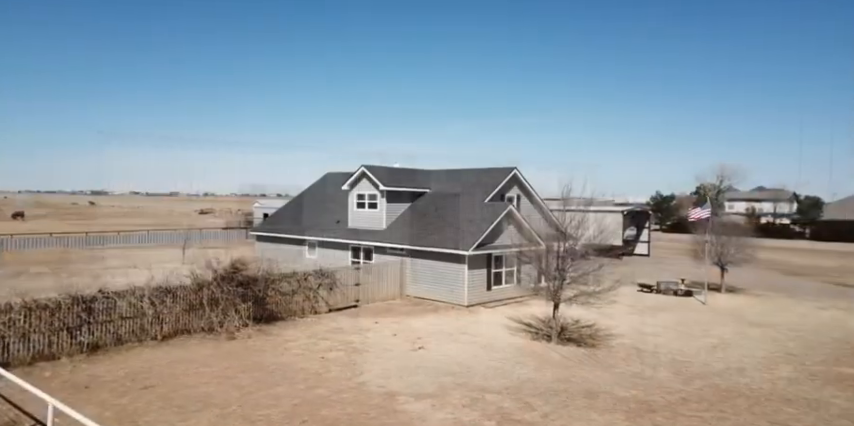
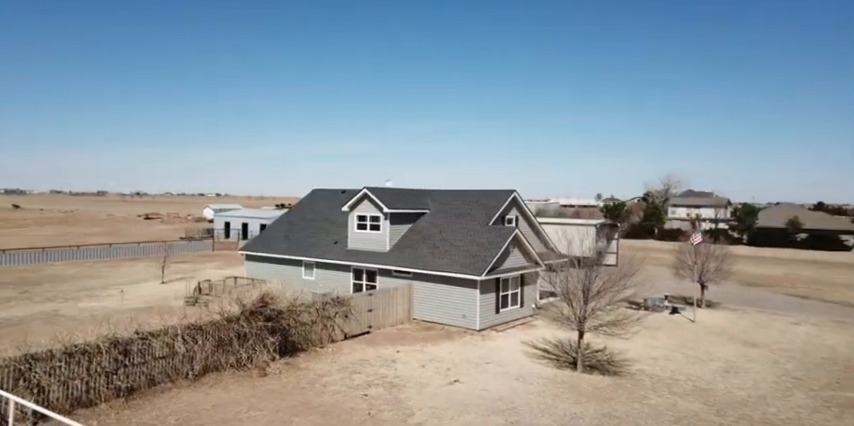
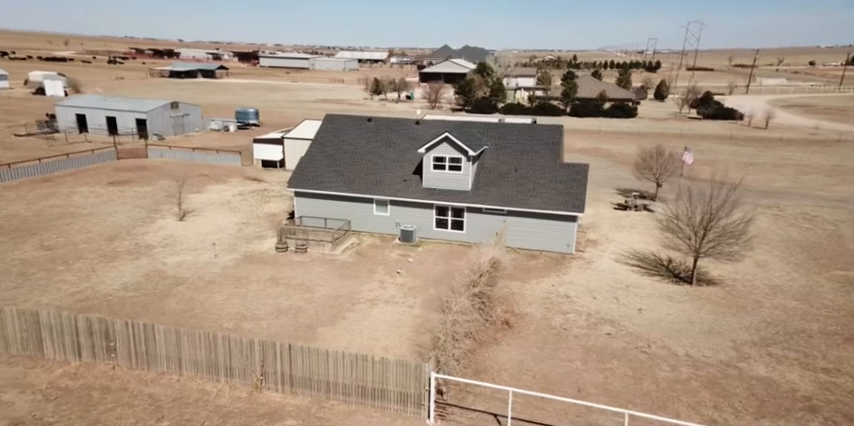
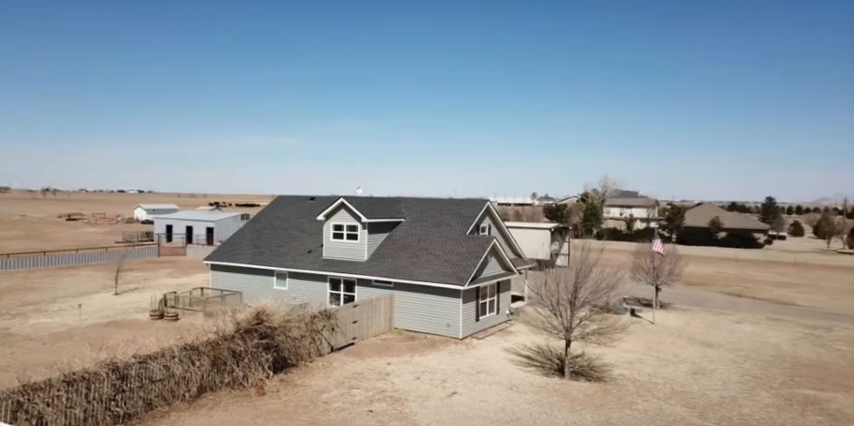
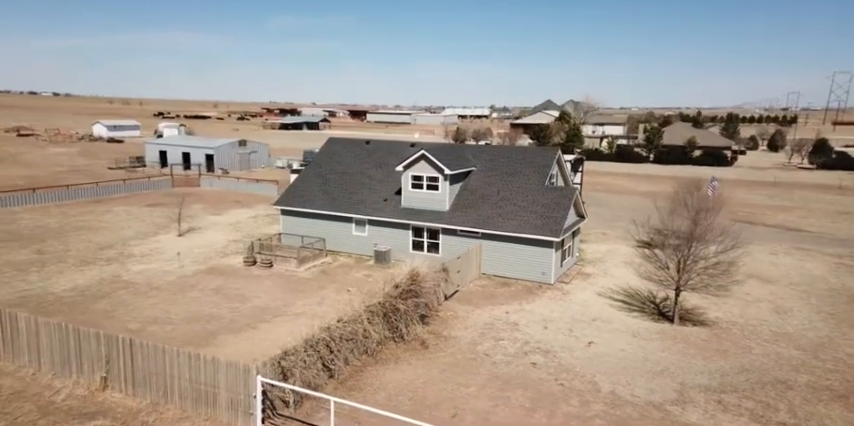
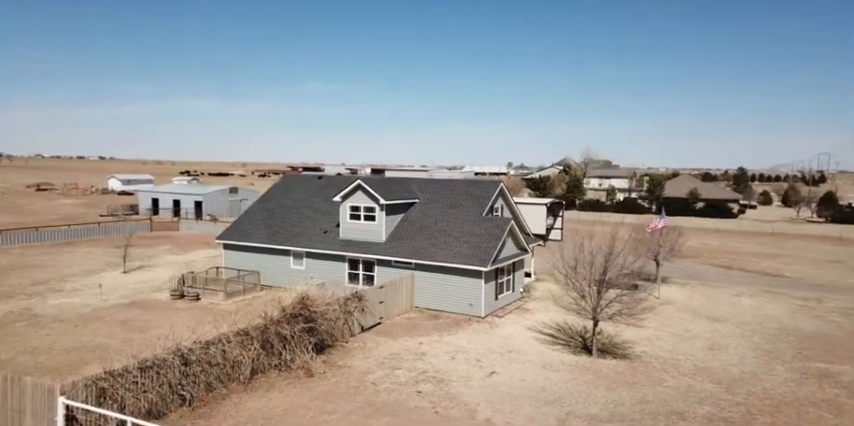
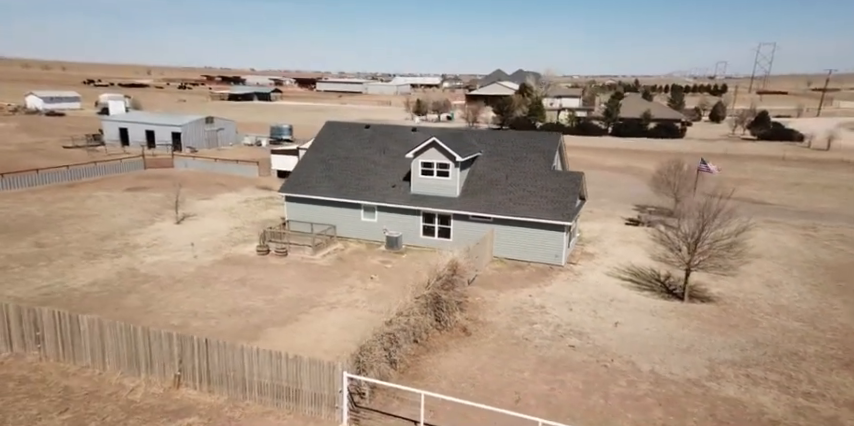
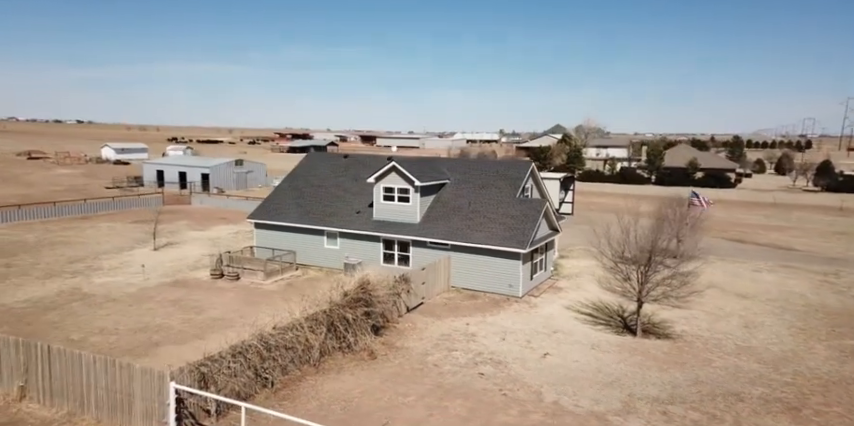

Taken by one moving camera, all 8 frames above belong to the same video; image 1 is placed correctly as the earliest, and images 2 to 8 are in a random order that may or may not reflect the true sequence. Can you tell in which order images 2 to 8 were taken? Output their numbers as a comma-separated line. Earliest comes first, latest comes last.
2, 4, 6, 8, 5, 7, 3
